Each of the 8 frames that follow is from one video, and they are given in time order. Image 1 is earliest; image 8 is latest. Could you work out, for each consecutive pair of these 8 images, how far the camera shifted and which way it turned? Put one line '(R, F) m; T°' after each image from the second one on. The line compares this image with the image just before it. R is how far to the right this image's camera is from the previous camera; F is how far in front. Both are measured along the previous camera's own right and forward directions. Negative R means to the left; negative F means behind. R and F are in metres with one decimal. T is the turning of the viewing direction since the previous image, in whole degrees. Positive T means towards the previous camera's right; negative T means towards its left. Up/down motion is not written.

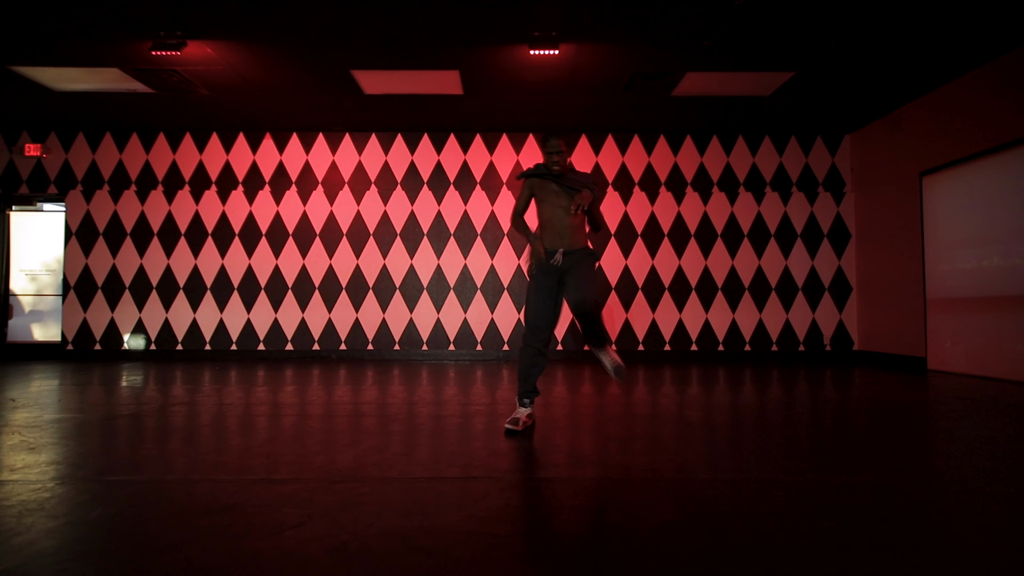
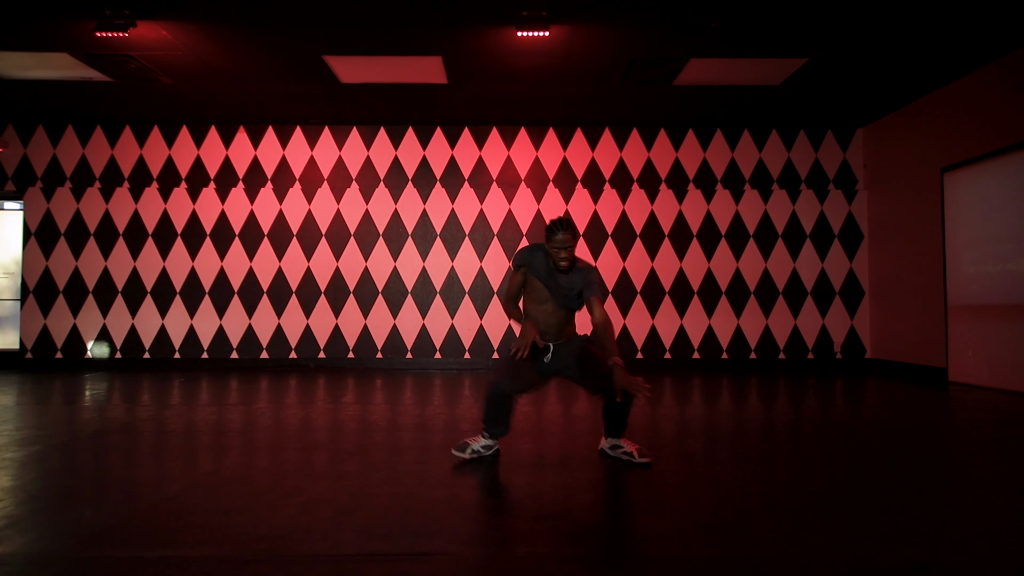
(+0.1, +0.3) m; 0°
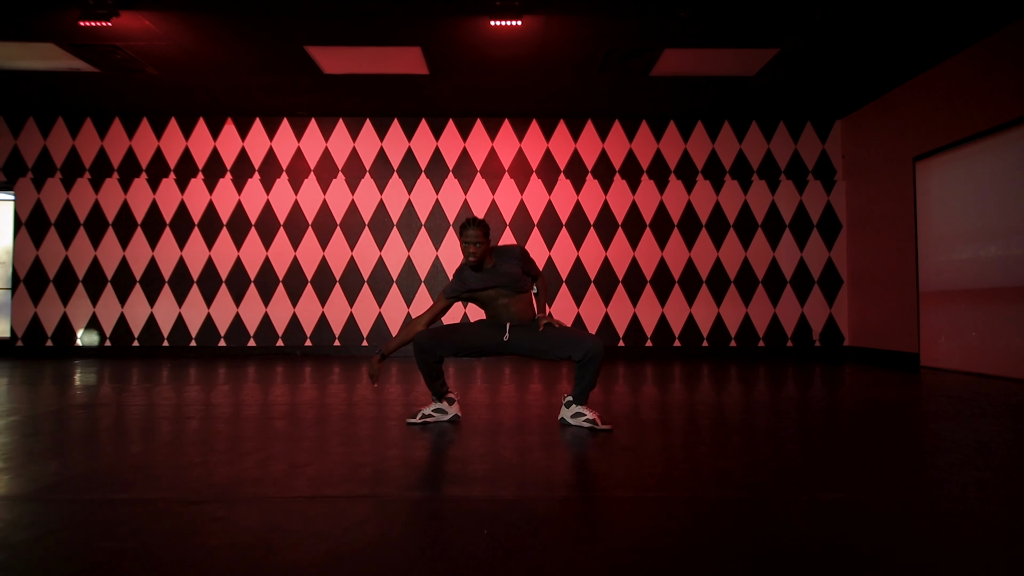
(+0.2, -0.1) m; 0°
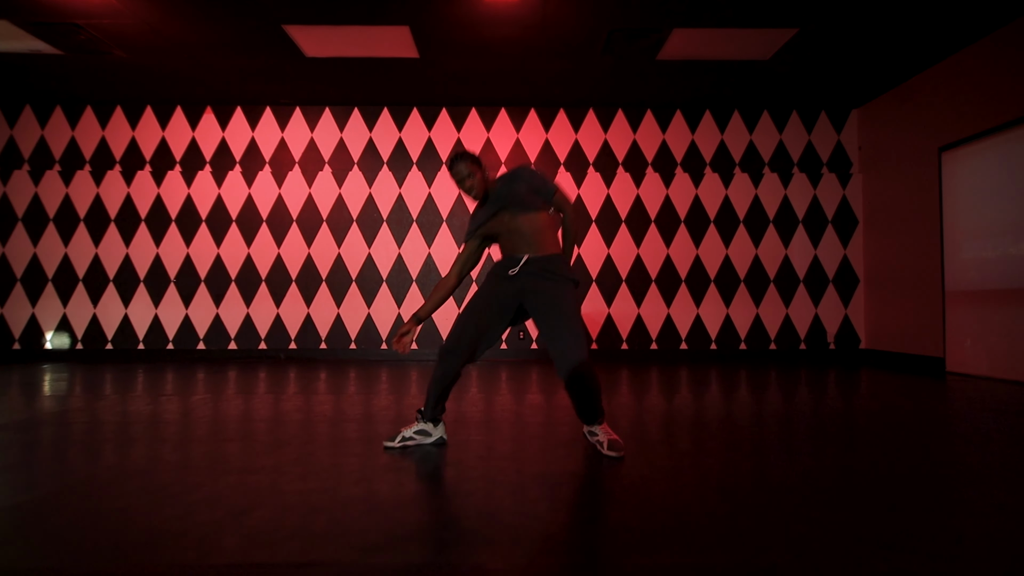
(0.0, +0.3) m; 0°
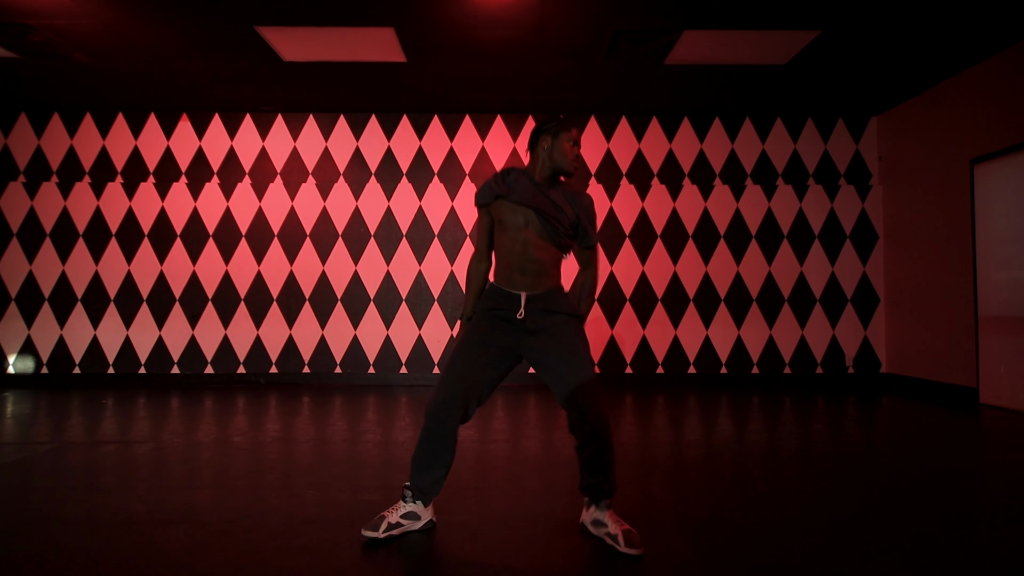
(0.0, +0.3) m; 0°
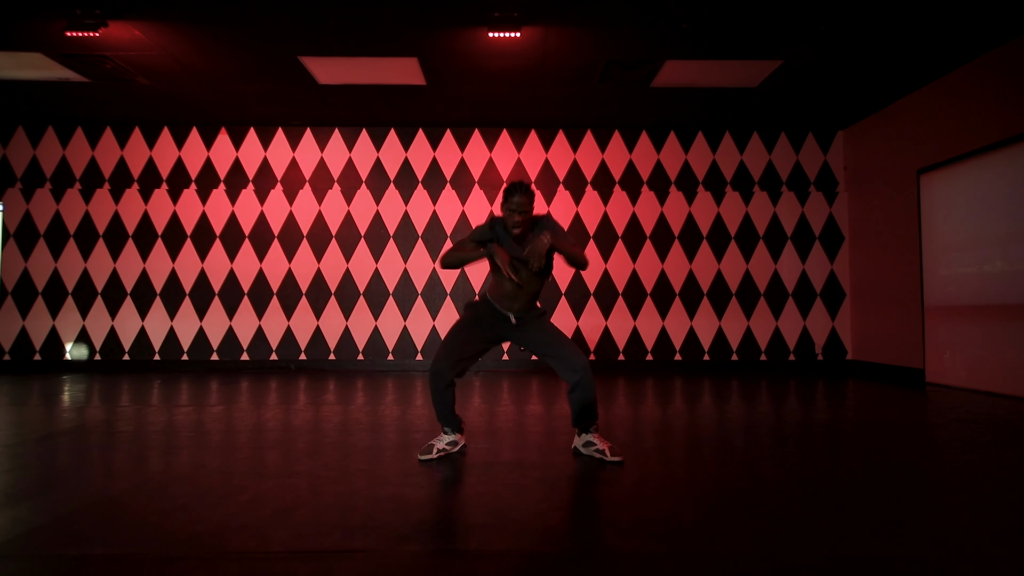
(-0.1, -0.5) m; 0°
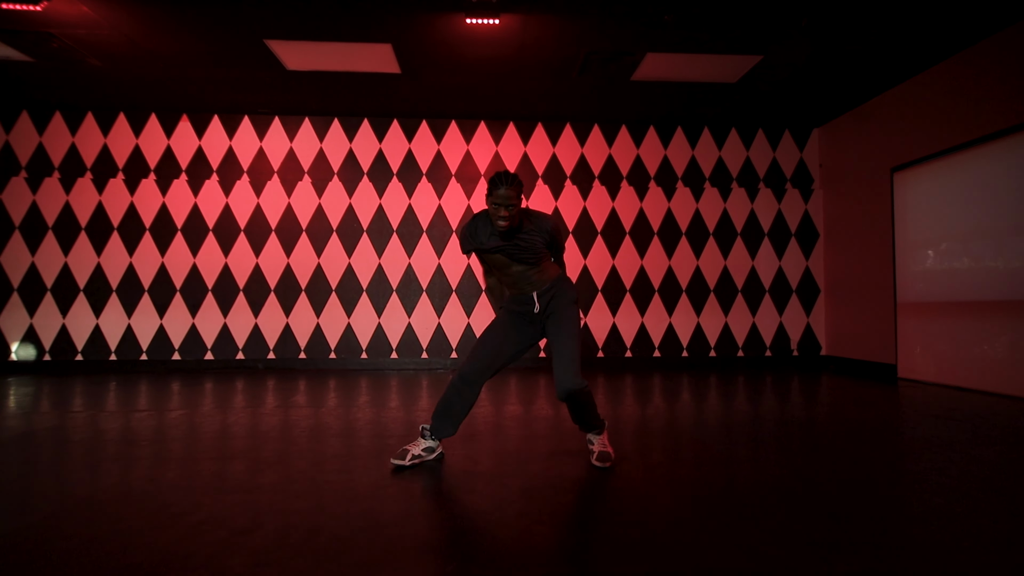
(0.0, +0.1) m; +3°
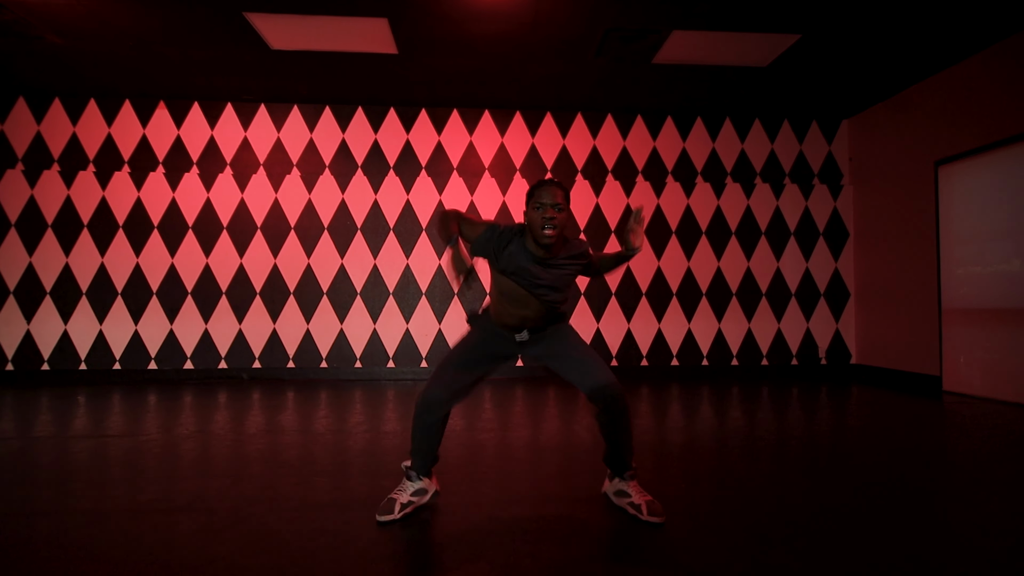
(-0.1, +0.4) m; 0°
